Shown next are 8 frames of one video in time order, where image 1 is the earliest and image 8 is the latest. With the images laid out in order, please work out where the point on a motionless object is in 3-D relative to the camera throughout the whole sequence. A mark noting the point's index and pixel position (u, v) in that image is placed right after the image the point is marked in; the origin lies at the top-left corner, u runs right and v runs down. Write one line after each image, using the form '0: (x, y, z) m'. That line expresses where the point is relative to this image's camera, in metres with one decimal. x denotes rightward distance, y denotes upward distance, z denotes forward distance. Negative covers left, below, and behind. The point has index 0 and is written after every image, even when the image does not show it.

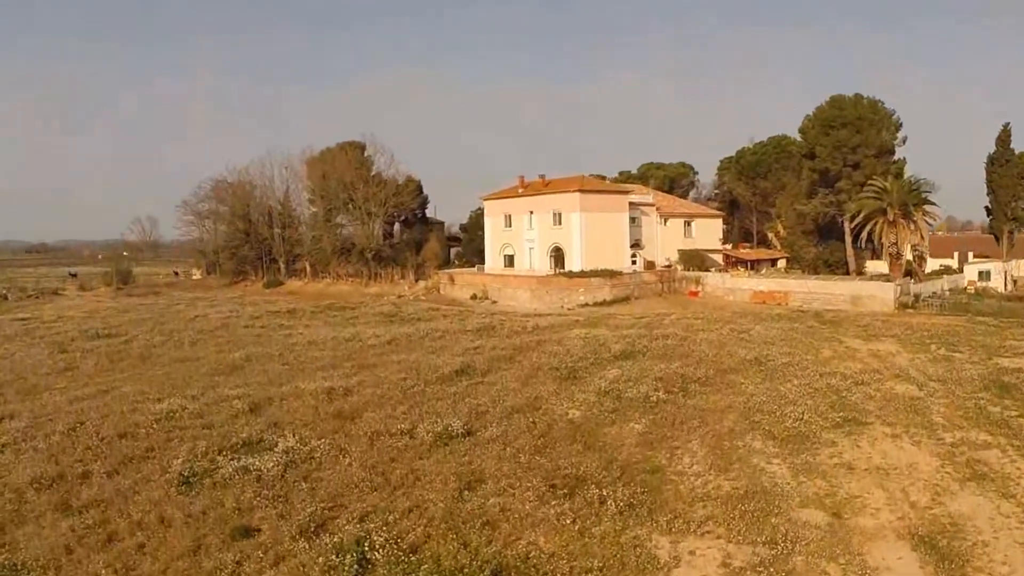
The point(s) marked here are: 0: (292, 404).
0: (-4.8, -2.5, +15.1) m
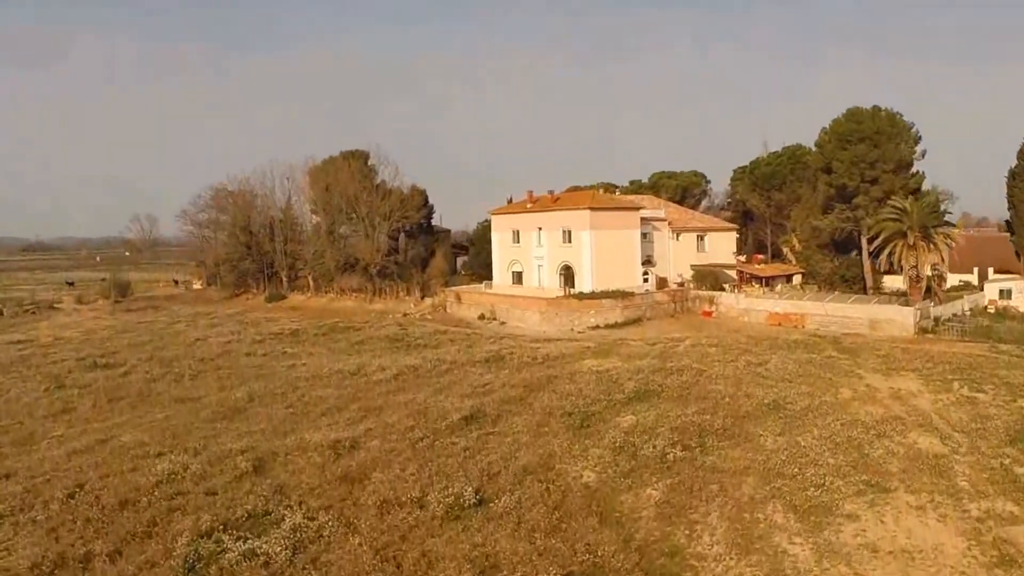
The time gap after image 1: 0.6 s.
0: (-4.5, -3.7, +14.7) m
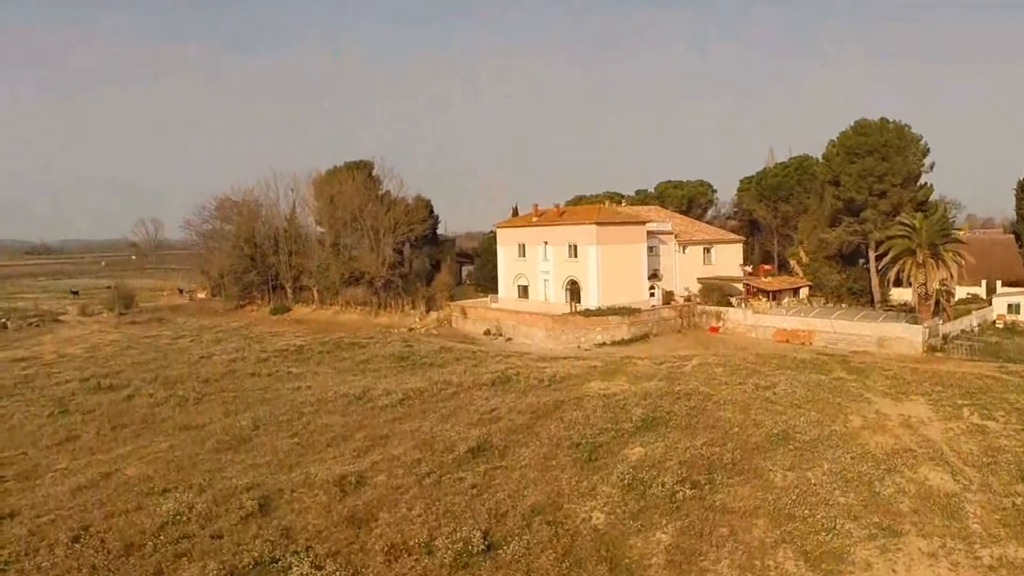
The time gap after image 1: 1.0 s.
0: (-4.4, -4.5, +14.6) m
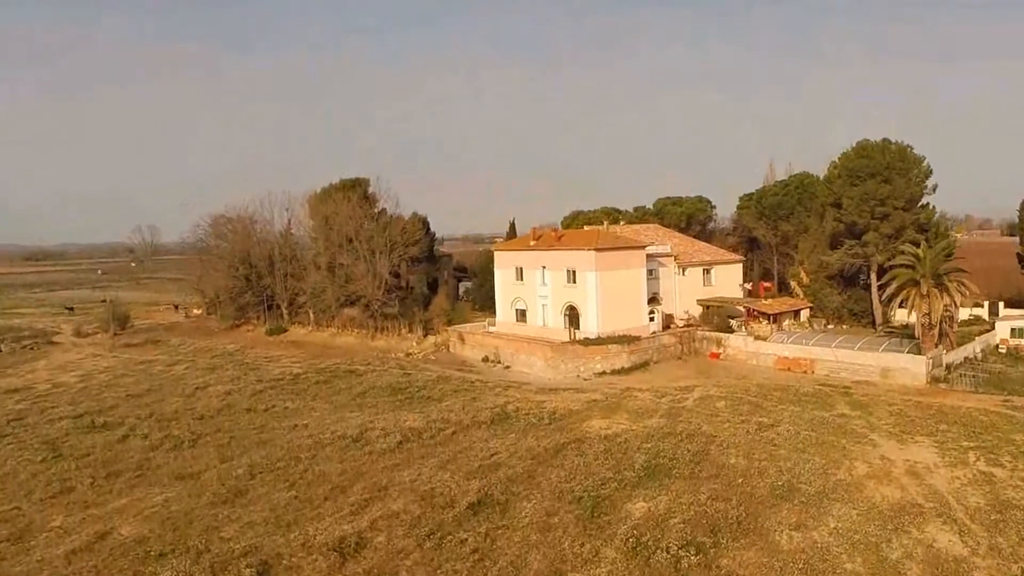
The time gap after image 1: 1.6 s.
0: (-4.3, -5.8, +14.3) m
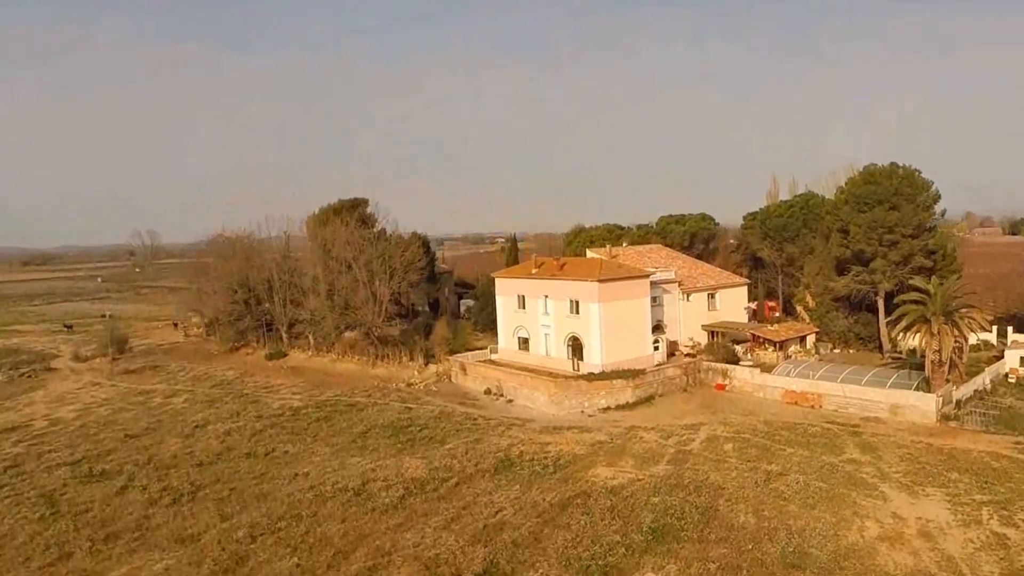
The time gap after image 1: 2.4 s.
0: (-4.2, -7.5, +14.0) m
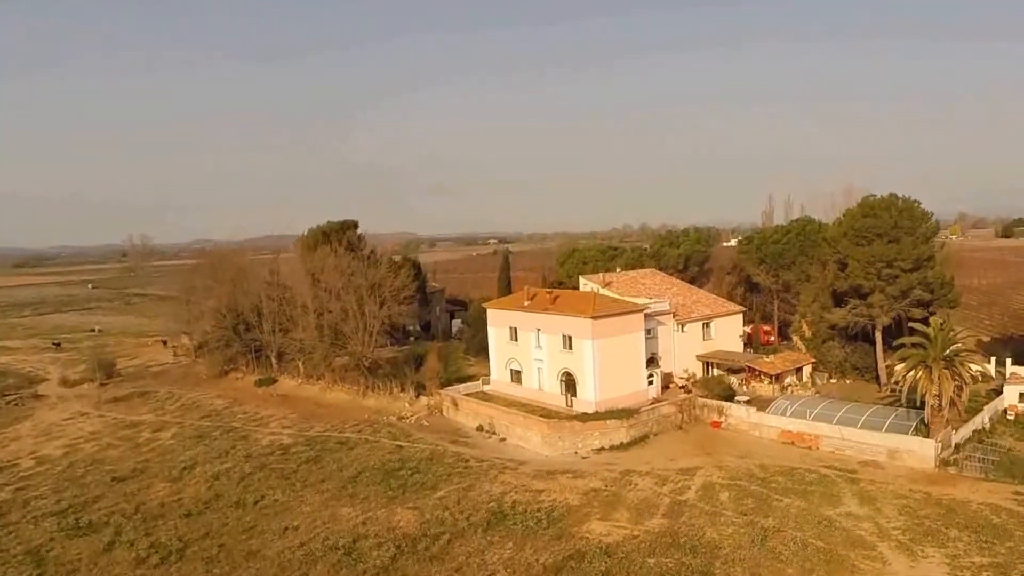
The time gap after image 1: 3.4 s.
0: (-4.3, -9.3, +13.6) m
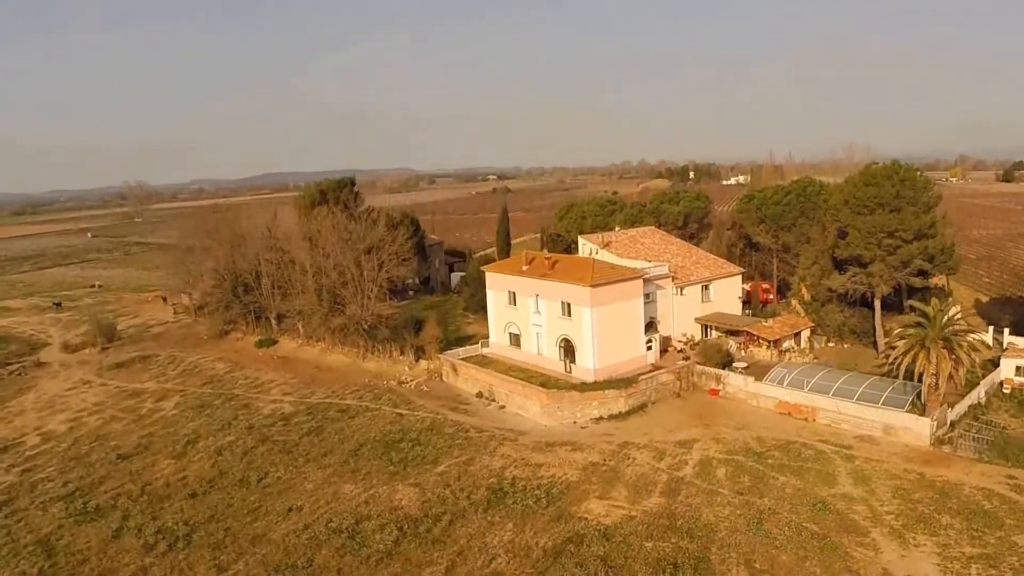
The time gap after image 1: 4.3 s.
0: (-4.3, -9.7, +14.3) m
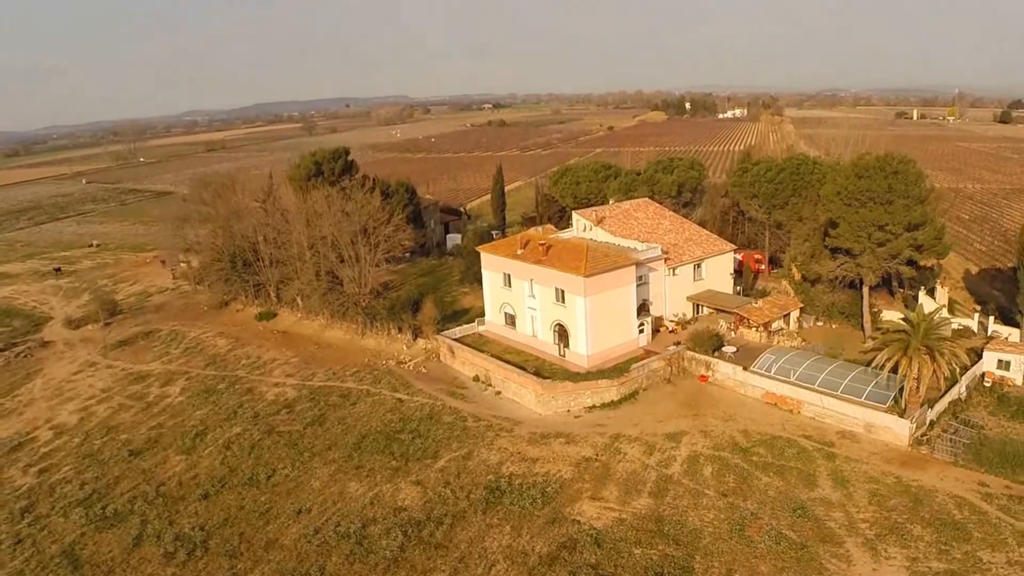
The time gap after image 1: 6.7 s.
0: (-4.3, -11.3, +16.0) m
